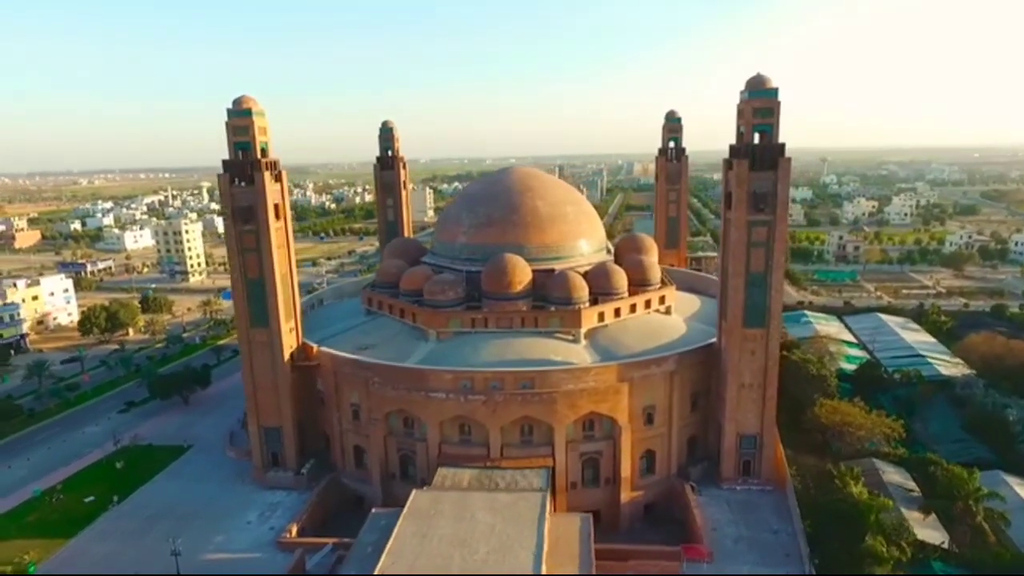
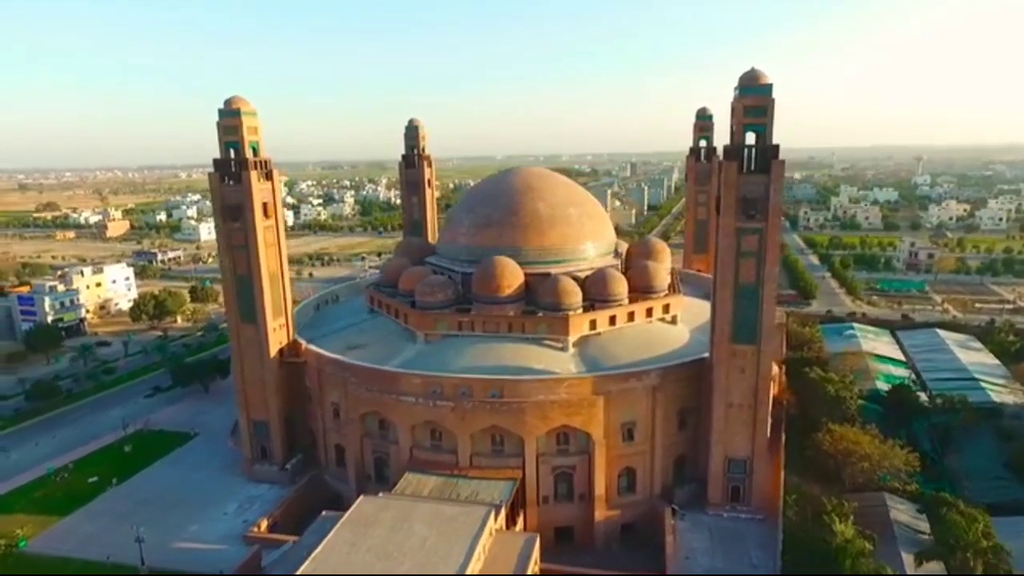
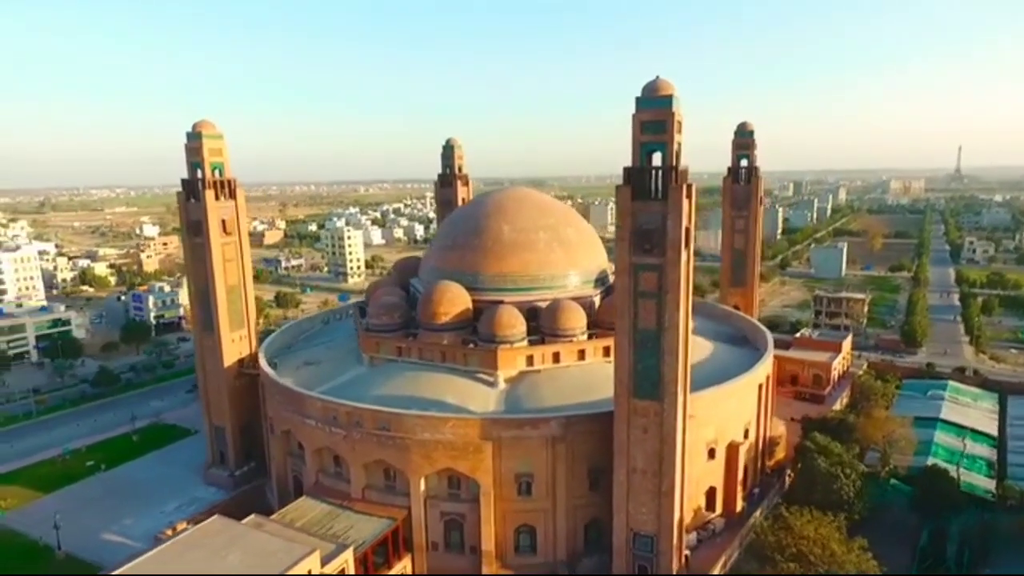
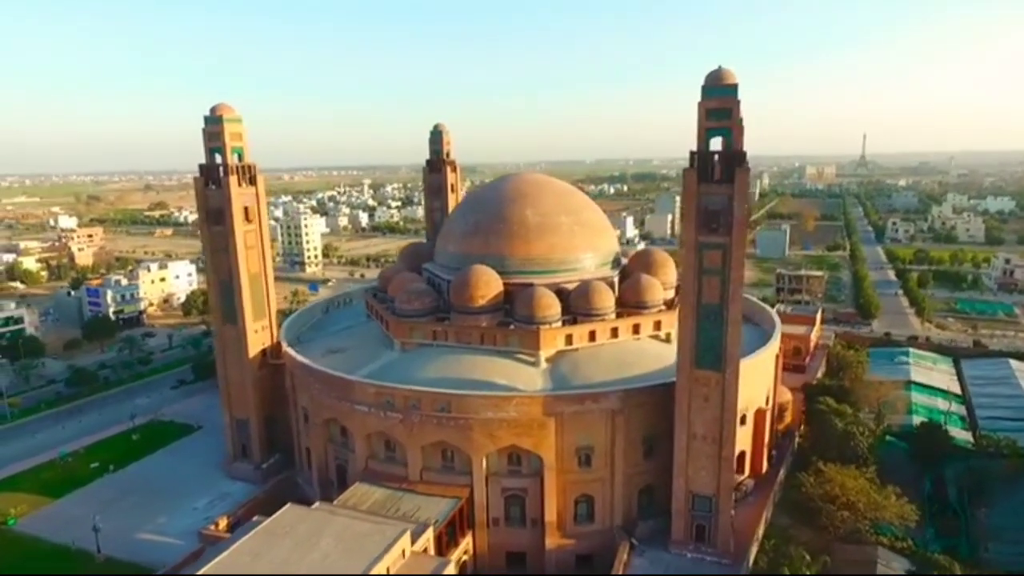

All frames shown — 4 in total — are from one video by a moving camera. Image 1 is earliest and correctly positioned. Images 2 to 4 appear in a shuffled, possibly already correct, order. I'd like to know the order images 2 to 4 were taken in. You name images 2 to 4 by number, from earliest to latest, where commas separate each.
2, 4, 3
